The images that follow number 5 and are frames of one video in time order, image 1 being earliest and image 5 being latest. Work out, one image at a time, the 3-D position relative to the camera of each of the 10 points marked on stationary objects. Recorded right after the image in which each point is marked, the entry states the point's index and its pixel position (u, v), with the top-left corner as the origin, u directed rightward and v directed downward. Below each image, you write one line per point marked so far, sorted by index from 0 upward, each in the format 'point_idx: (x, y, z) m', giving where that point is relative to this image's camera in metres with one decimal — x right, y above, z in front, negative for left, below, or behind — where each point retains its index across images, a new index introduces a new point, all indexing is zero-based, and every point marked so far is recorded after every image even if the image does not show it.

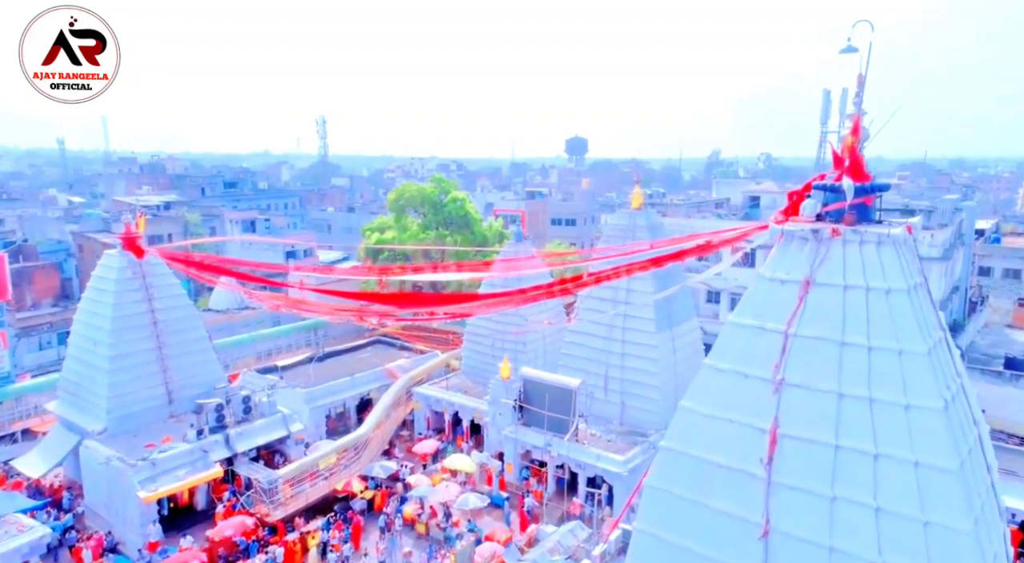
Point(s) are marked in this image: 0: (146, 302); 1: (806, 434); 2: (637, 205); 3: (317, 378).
0: (-6.8, -0.4, +13.8) m
1: (+2.1, -1.1, +5.3) m
2: (+2.5, +1.5, +15.1) m
3: (-4.5, -2.2, +17.2) m
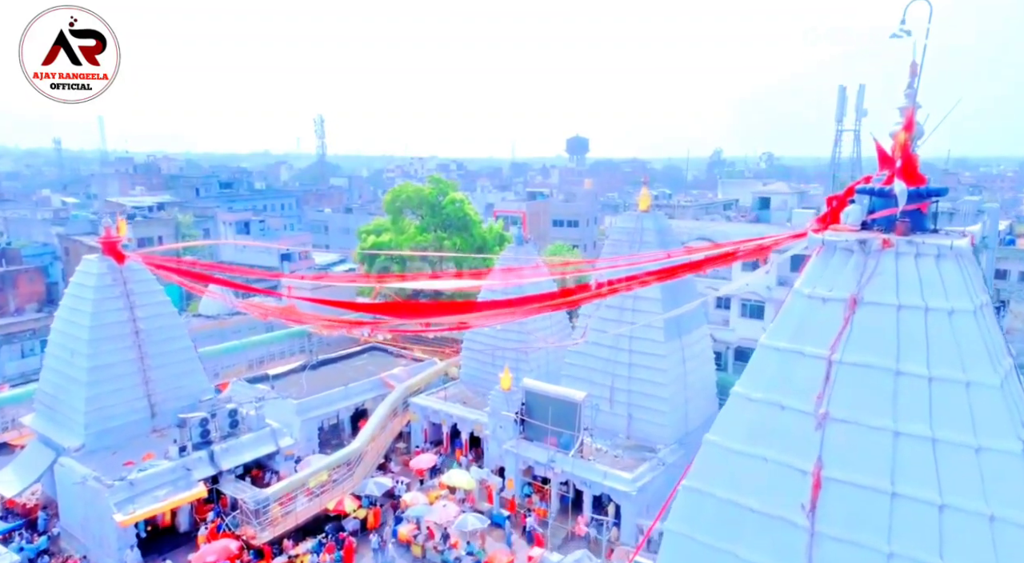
0: (-6.7, -0.5, +13.1) m
1: (+2.1, -1.2, +4.6) m
2: (+2.5, +1.4, +14.3) m
3: (-4.4, -2.3, +16.5) m
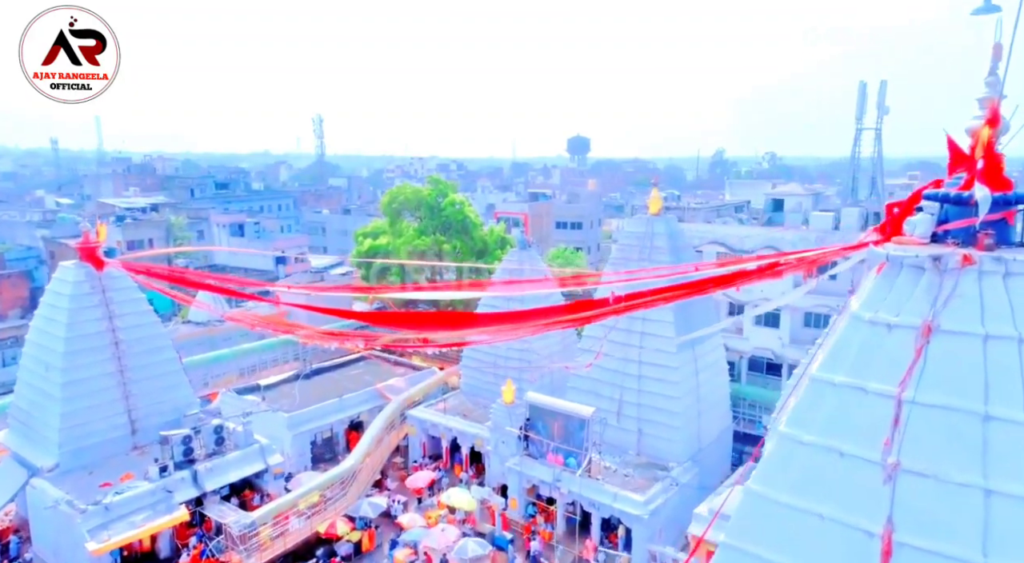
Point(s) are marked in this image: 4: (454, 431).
0: (-6.7, -0.6, +12.3) m
1: (+2.2, -1.3, +3.8) m
2: (+2.6, +1.3, +13.6) m
3: (-4.4, -2.5, +15.7) m
4: (-1.1, -2.9, +14.4) m
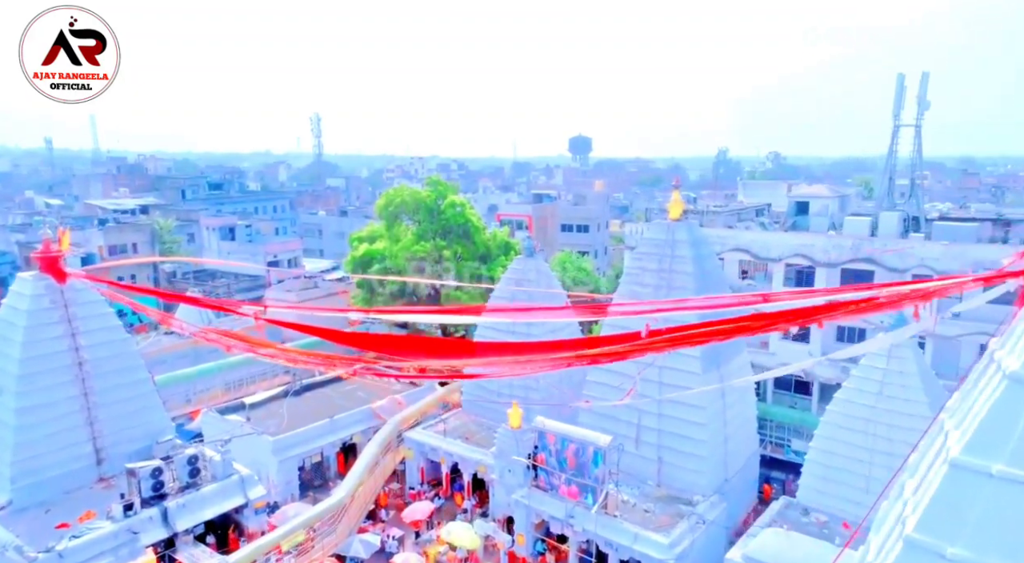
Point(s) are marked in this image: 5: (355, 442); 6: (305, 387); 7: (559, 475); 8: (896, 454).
0: (-6.6, -0.8, +11.1) m
1: (+2.3, -1.5, +2.5) m
2: (+2.7, +1.1, +12.3) m
3: (-4.3, -2.7, +14.5) m
4: (-1.0, -3.1, +13.1) m
5: (-3.1, -3.1, +14.7) m
6: (-4.5, -2.3, +16.3) m
7: (+0.7, -2.9, +11.4) m
8: (+5.1, -2.3, +10.0) m
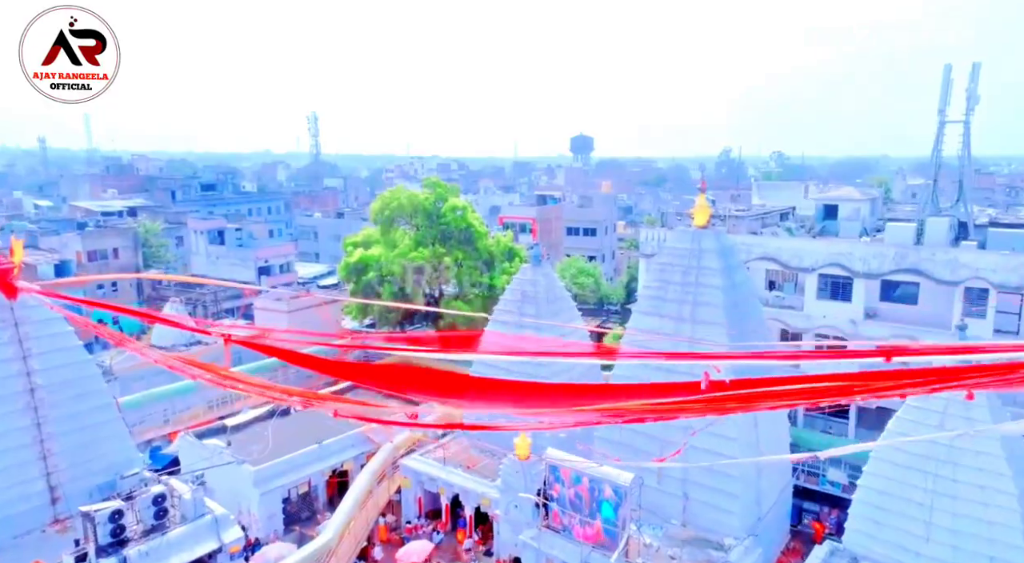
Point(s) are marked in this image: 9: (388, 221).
0: (-6.5, -1.1, +9.8) m
1: (+2.4, -1.7, +1.3) m
2: (+2.8, +0.9, +11.0) m
3: (-4.2, -2.9, +13.2) m
4: (-0.9, -3.3, +11.9) m
5: (-3.0, -3.3, +13.4) m
6: (-4.4, -2.5, +15.0) m
7: (+0.8, -3.1, +10.1) m
8: (+5.2, -2.5, +8.7) m
9: (-3.2, +1.6, +19.3) m
